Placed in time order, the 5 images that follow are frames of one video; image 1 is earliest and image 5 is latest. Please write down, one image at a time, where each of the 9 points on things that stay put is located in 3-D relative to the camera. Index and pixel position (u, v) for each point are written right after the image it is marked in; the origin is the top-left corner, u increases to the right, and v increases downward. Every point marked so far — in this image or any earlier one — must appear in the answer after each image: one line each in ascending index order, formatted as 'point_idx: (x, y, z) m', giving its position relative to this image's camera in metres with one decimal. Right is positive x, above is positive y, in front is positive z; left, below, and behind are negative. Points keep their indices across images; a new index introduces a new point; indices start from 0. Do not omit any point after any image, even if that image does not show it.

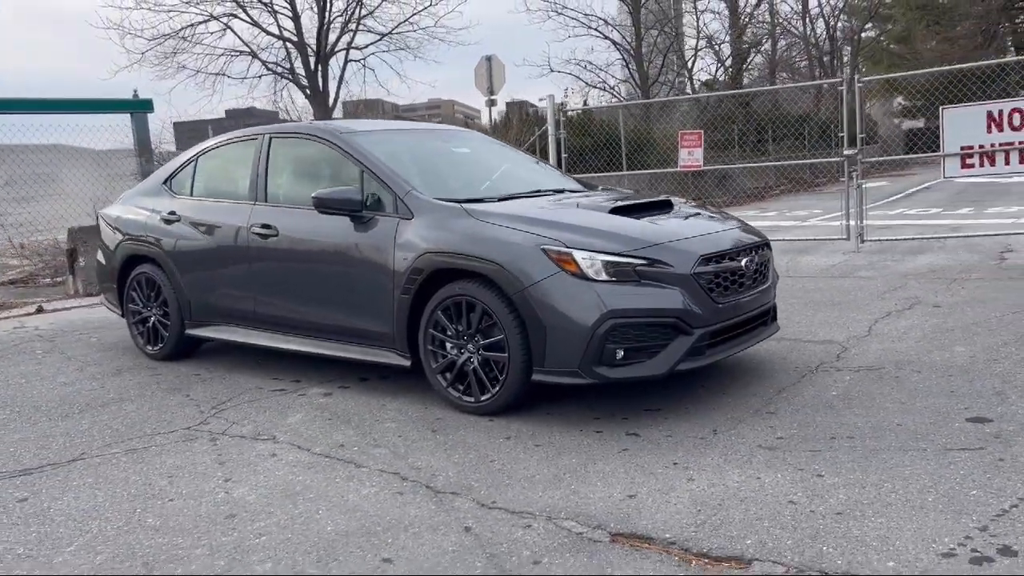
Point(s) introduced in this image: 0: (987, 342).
0: (+3.2, -0.4, +6.0) m
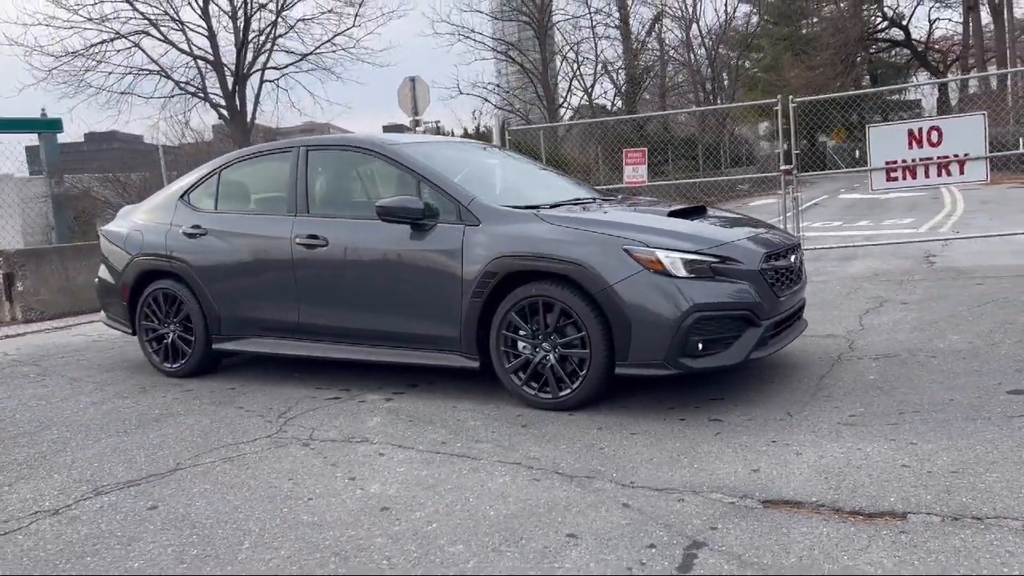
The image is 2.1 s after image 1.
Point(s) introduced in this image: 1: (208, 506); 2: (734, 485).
0: (+3.4, -0.3, +6.6) m
1: (-1.3, -1.0, +3.9) m
2: (+1.0, -0.9, +3.8) m
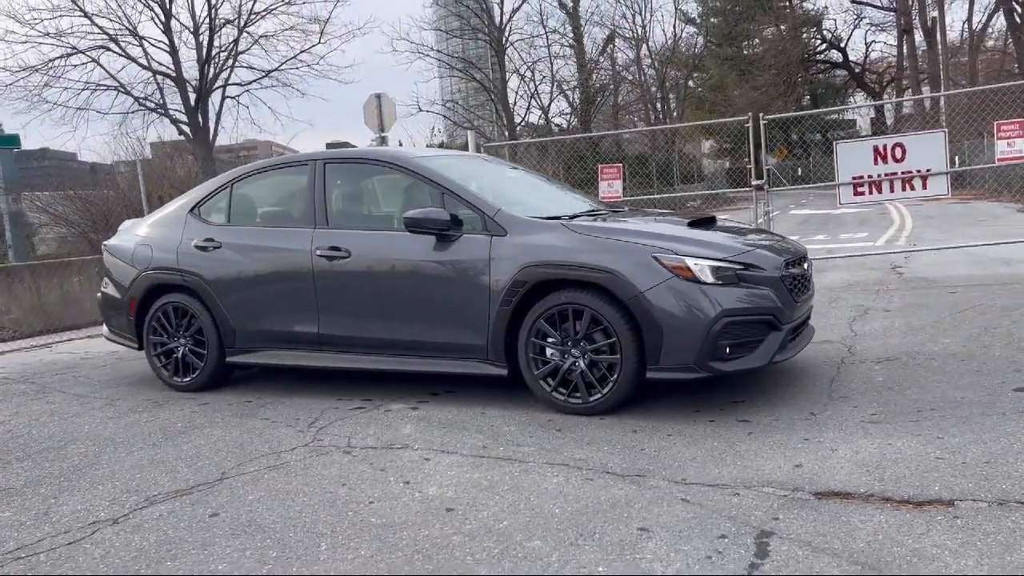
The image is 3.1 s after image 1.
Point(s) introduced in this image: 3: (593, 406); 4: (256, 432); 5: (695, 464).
0: (+3.5, -0.4, +7.0) m
1: (-1.1, -1.0, +3.9) m
2: (+1.2, -0.9, +4.0) m
3: (+0.5, -0.7, +5.2) m
4: (-1.5, -0.9, +5.3) m
5: (+0.9, -0.8, +4.3) m
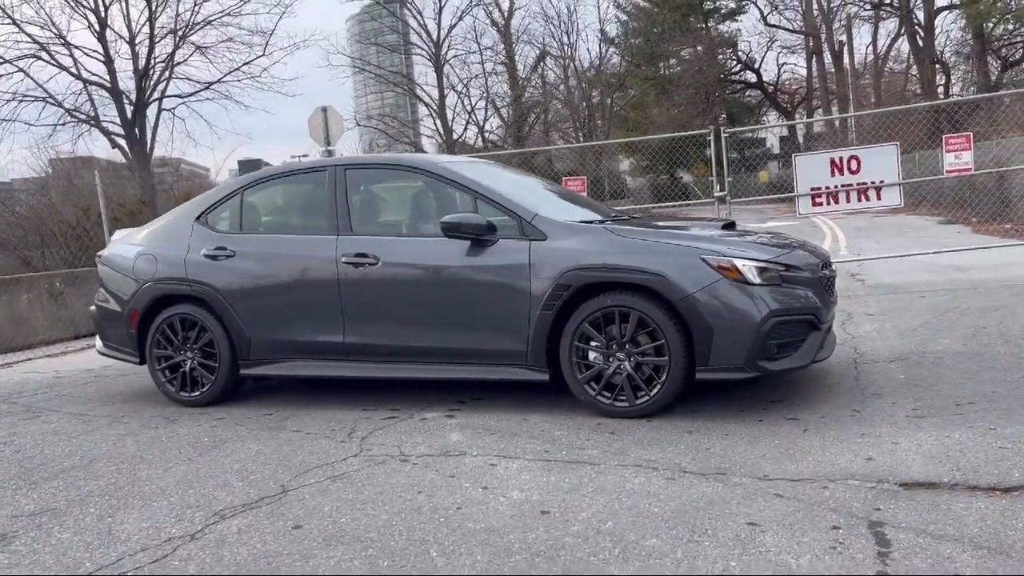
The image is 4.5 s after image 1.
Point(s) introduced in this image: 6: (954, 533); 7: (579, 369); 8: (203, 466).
0: (+3.6, -0.4, +7.2) m
1: (-0.7, -1.0, +3.8) m
2: (+1.6, -0.8, +4.1) m
3: (+0.7, -0.7, +5.2) m
4: (-1.3, -0.9, +5.1) m
5: (+1.2, -0.8, +4.3) m
6: (+1.6, -0.9, +3.3) m
7: (+0.4, -0.5, +5.3) m
8: (-1.7, -1.0, +4.8) m
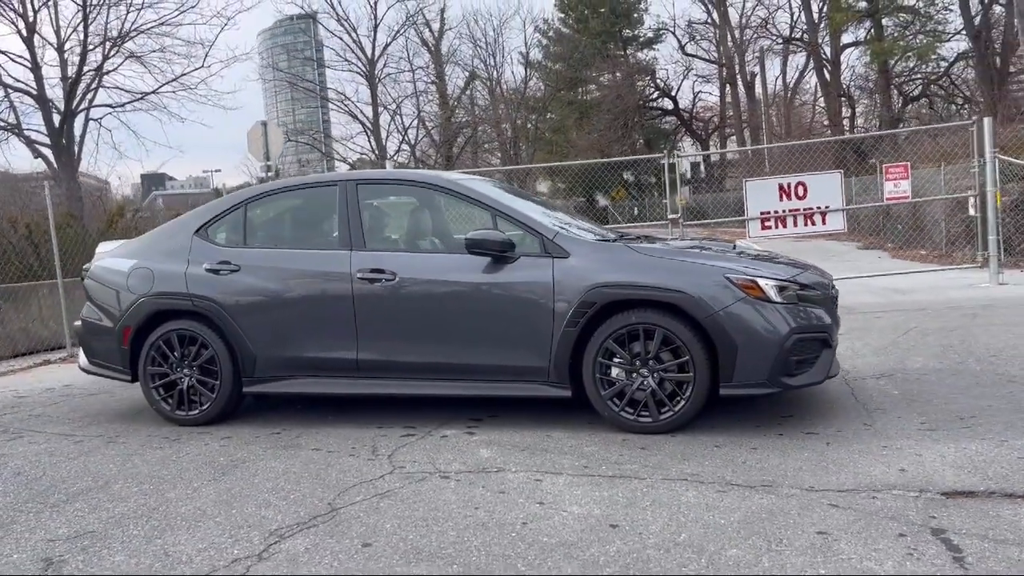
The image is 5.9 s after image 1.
0: (+3.6, -0.6, +7.6) m
1: (-0.4, -1.1, +3.7) m
2: (+1.9, -0.9, +4.3) m
3: (+0.9, -0.8, +5.3) m
4: (-1.1, -1.0, +5.0) m
5: (+1.5, -0.9, +4.5) m
6: (+2.0, -1.0, +3.5) m
7: (+0.5, -0.6, +5.4) m
8: (-1.5, -1.0, +4.6) m
